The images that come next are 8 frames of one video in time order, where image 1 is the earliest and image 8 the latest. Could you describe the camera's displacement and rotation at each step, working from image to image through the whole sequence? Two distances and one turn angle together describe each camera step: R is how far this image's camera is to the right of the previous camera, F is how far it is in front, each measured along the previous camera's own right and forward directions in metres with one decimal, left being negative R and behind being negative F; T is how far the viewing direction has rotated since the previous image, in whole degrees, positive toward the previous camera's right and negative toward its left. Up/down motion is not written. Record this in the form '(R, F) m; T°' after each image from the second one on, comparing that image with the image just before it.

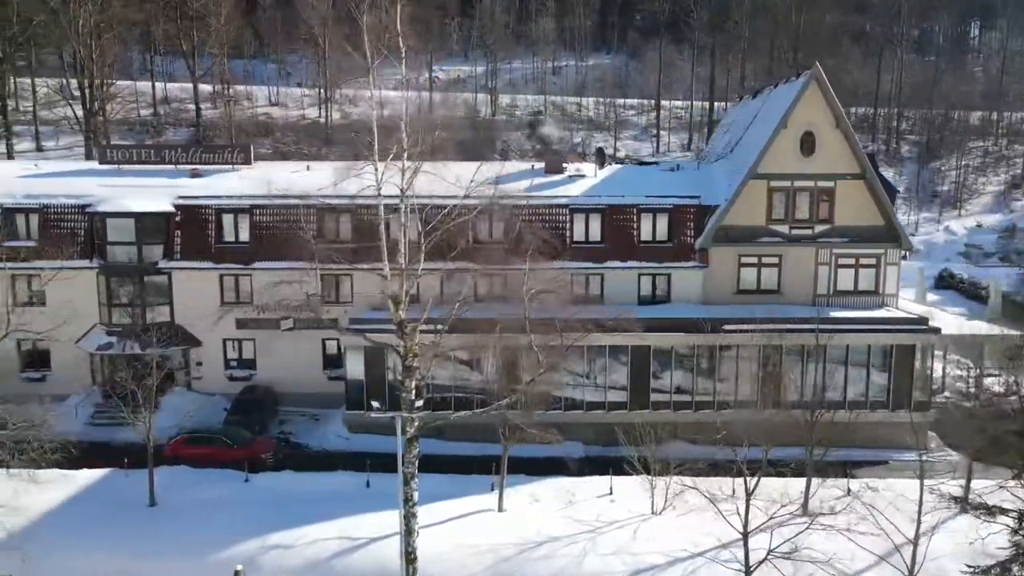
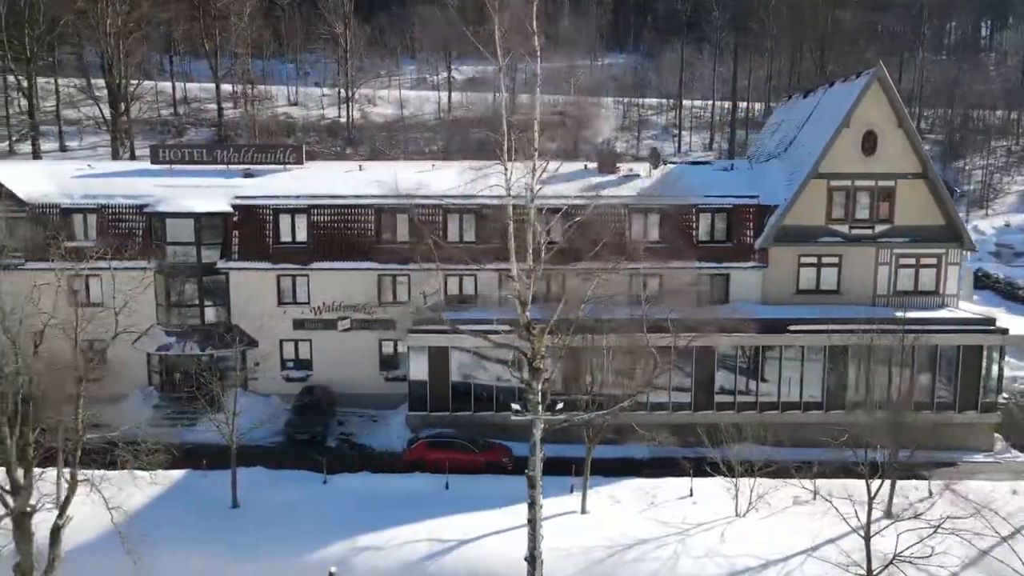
(-2.2, +0.1) m; 0°
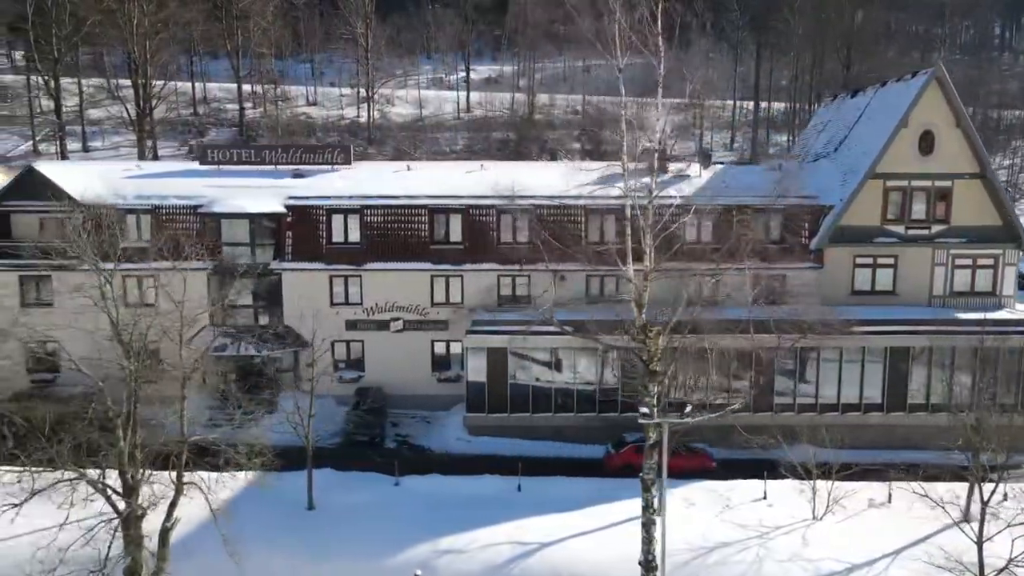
(-1.9, +0.1) m; 0°
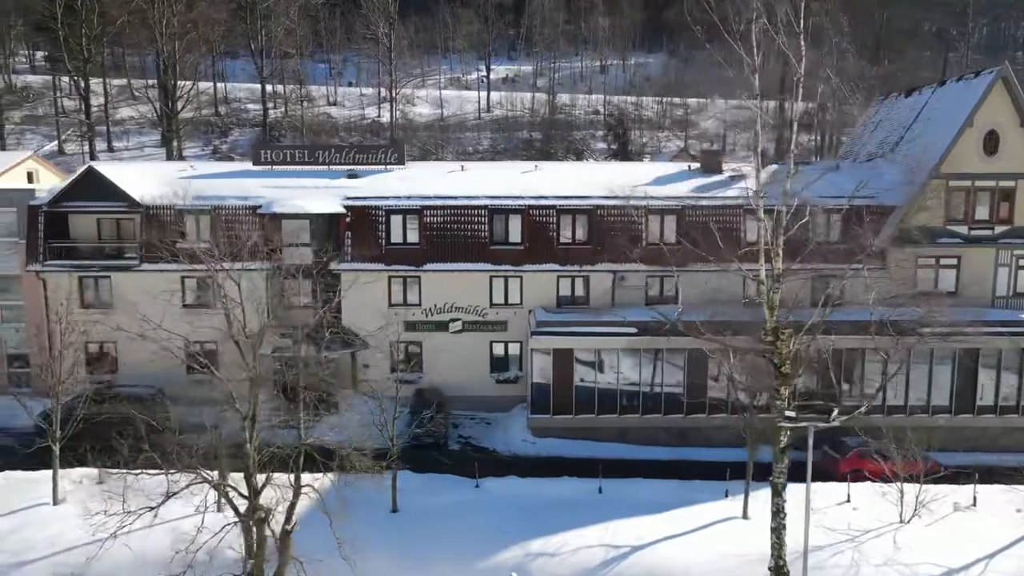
(-2.1, +0.1) m; 0°
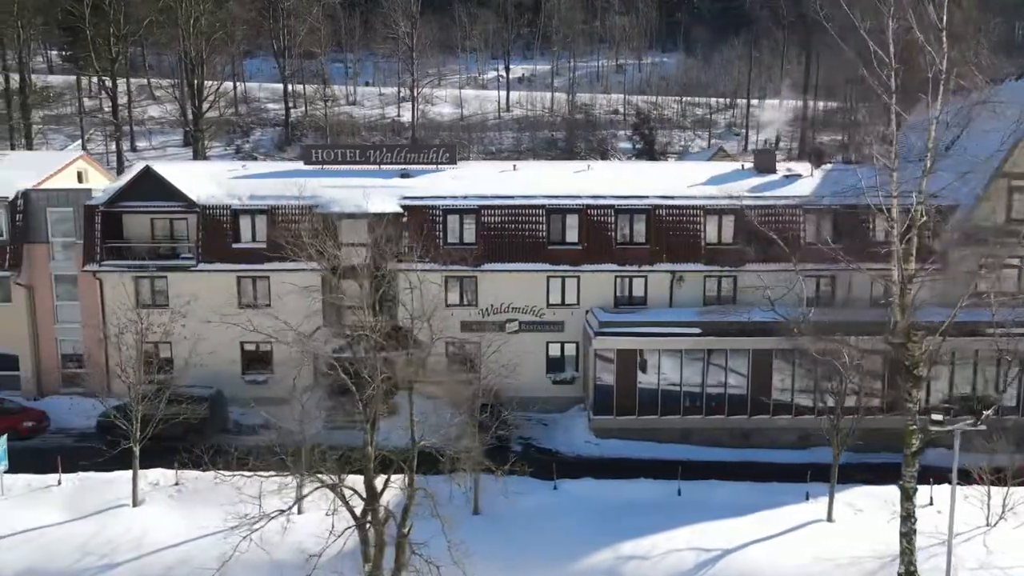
(-2.1, +0.1) m; 0°
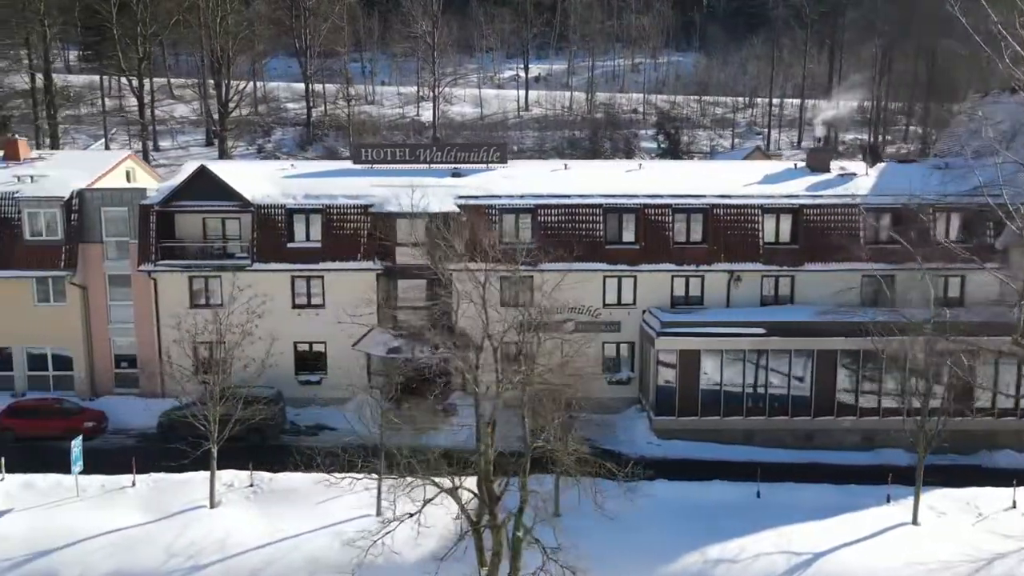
(-2.0, +0.2) m; 0°
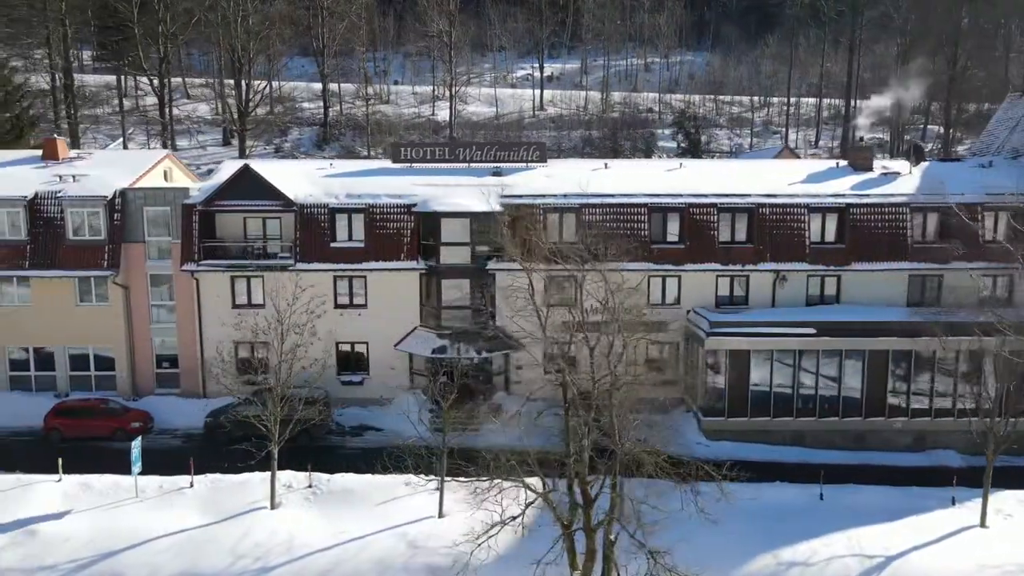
(-1.5, +0.2) m; 0°
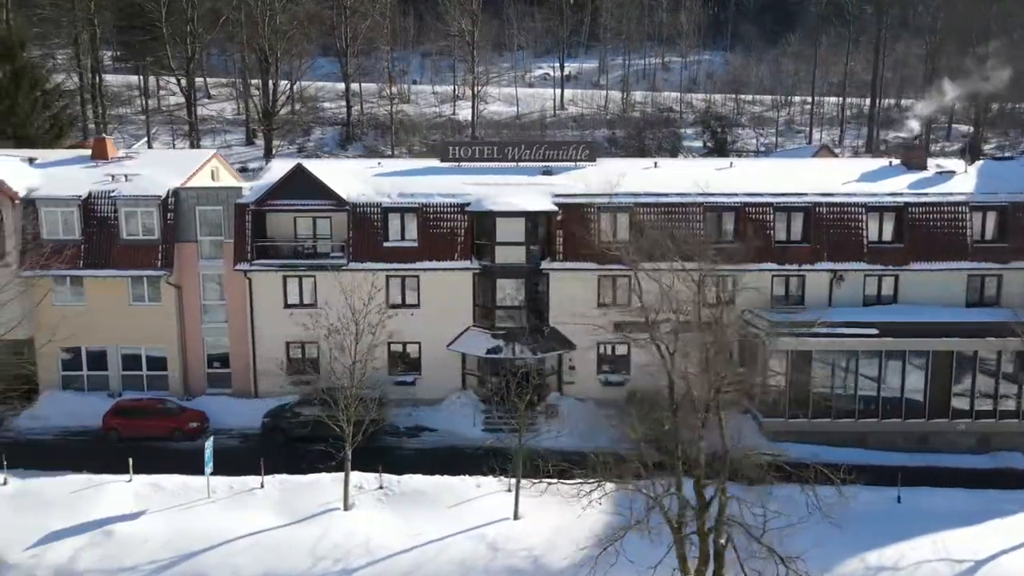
(-1.8, +0.2) m; -1°
